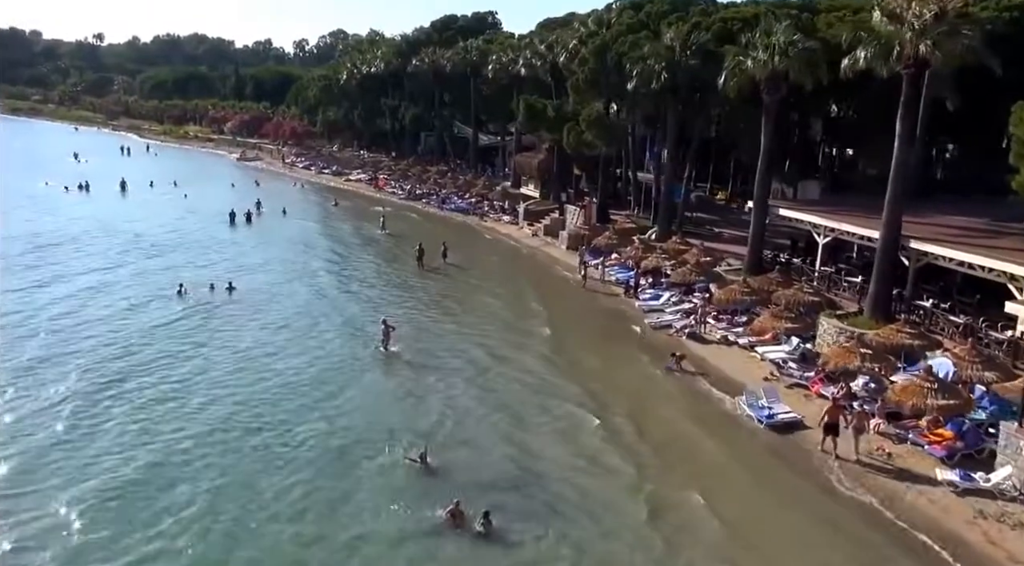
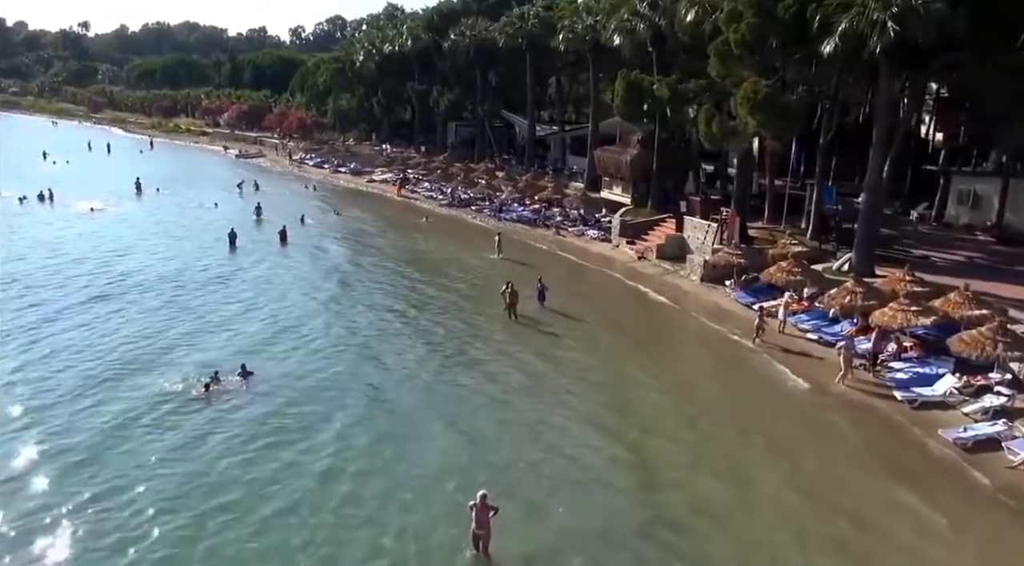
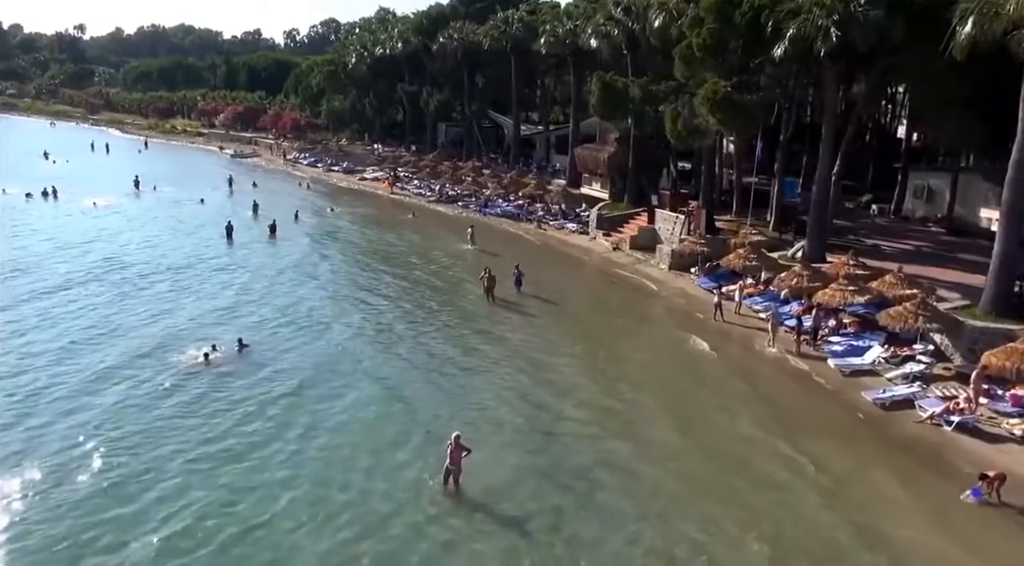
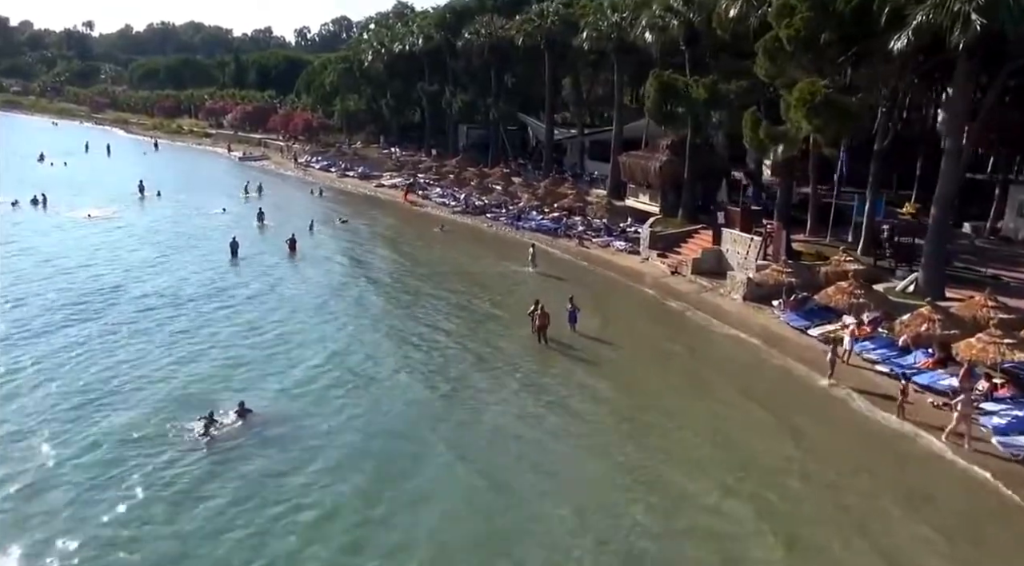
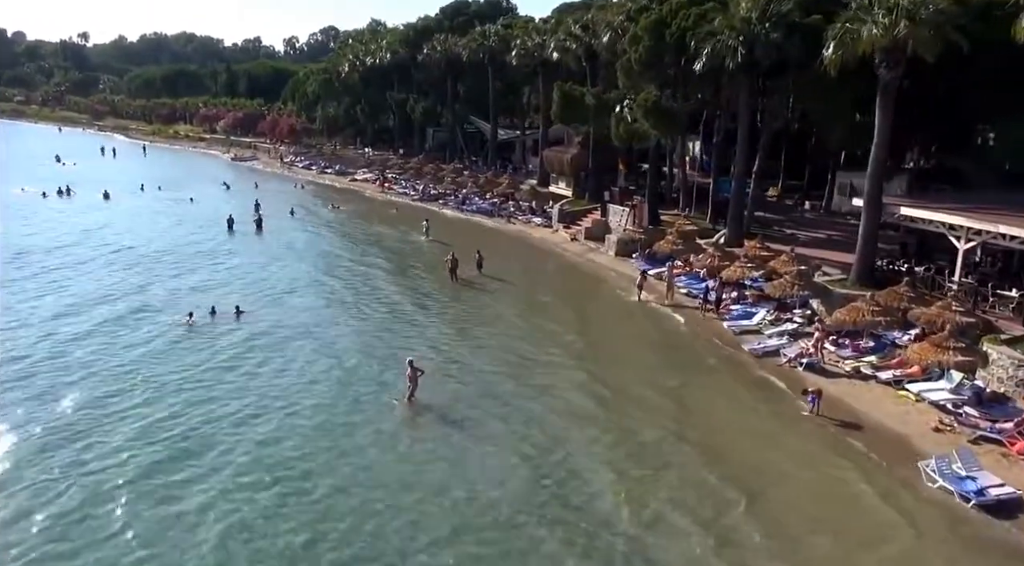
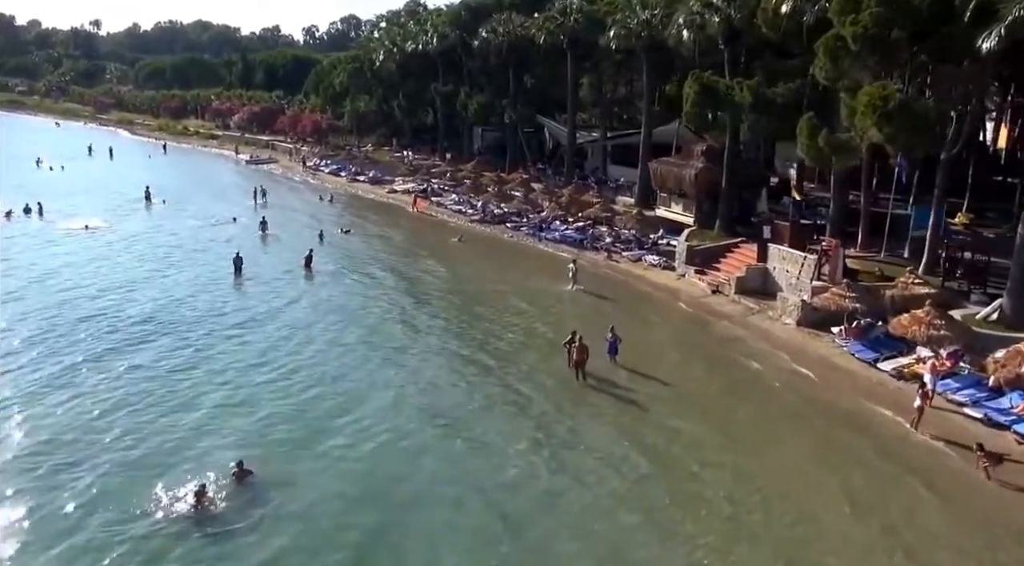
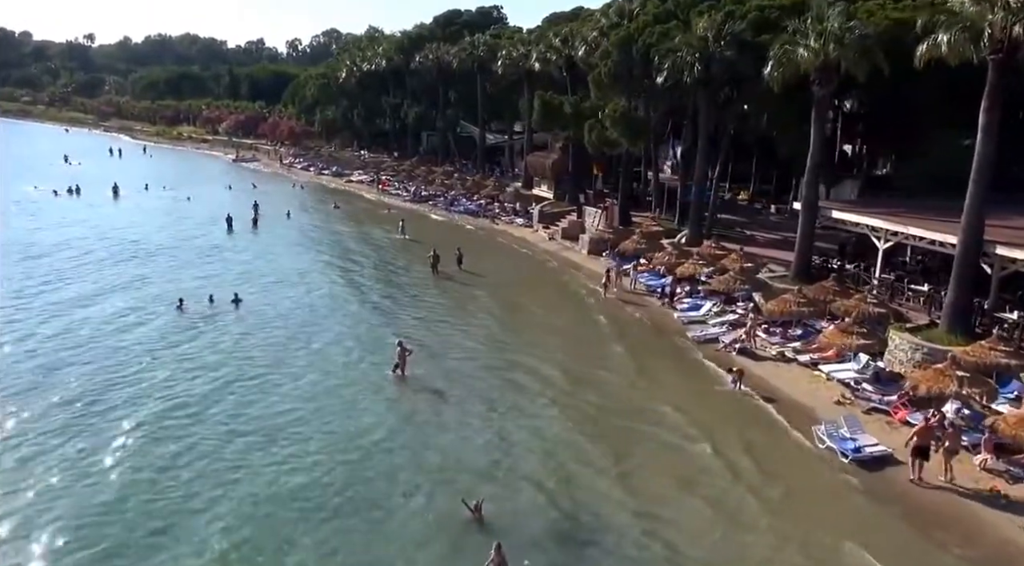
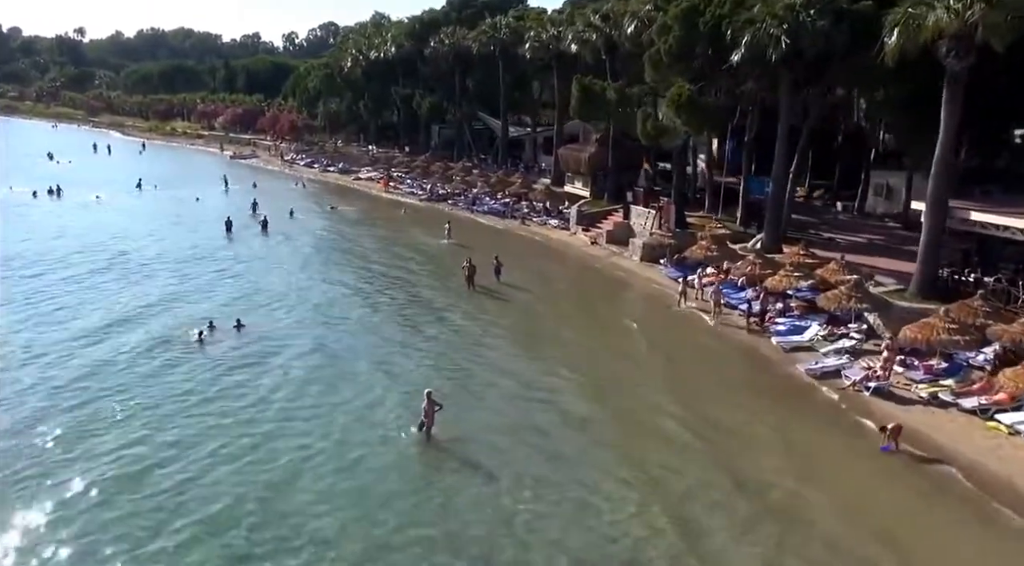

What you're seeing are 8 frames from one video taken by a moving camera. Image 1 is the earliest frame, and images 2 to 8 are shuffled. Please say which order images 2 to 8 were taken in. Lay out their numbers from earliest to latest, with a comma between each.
7, 5, 8, 3, 2, 4, 6
